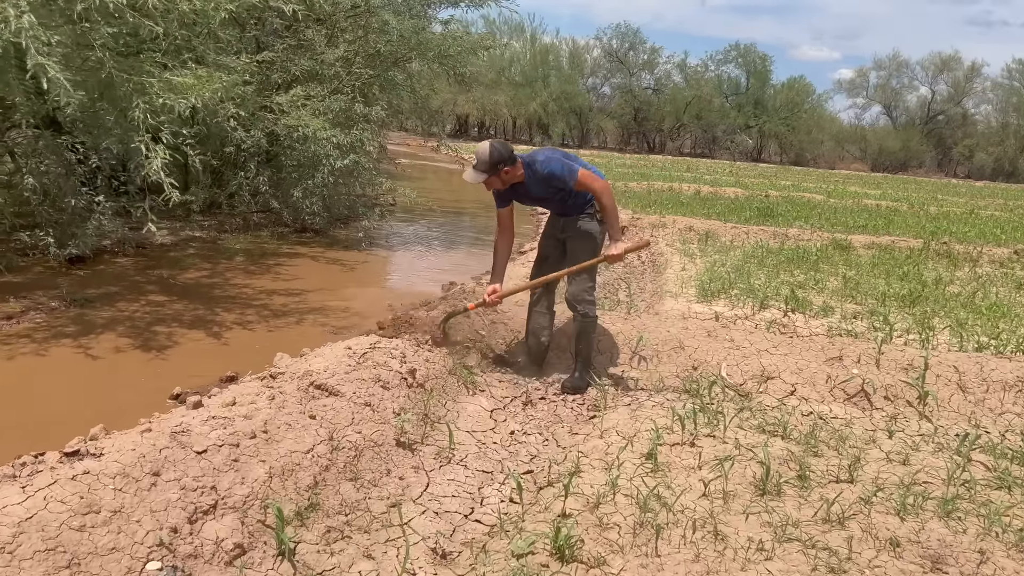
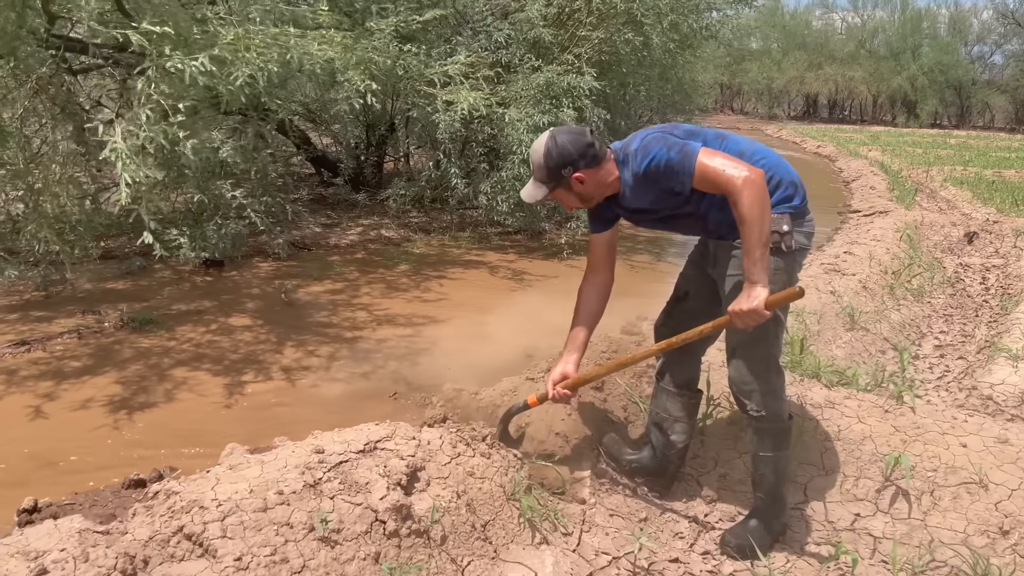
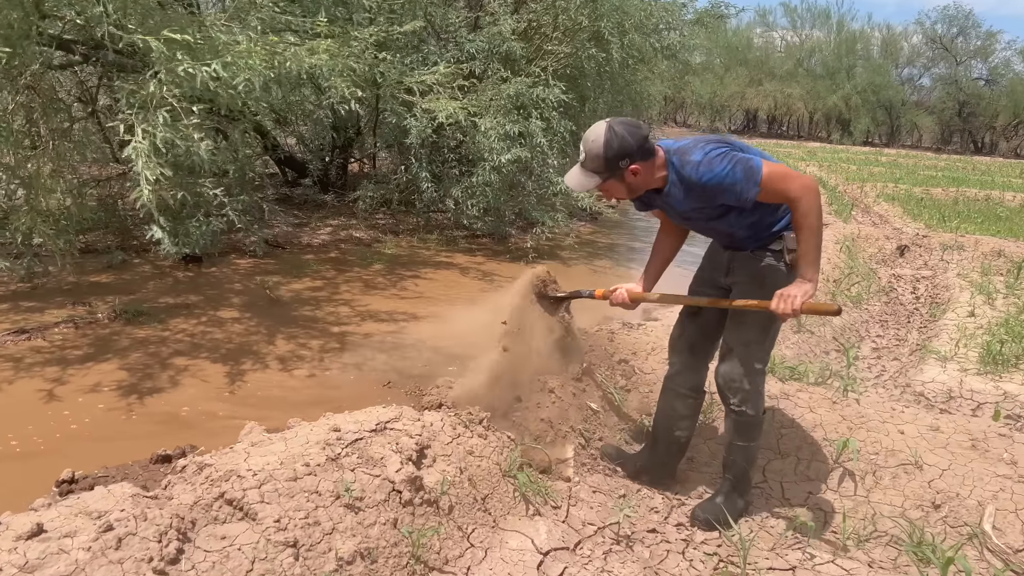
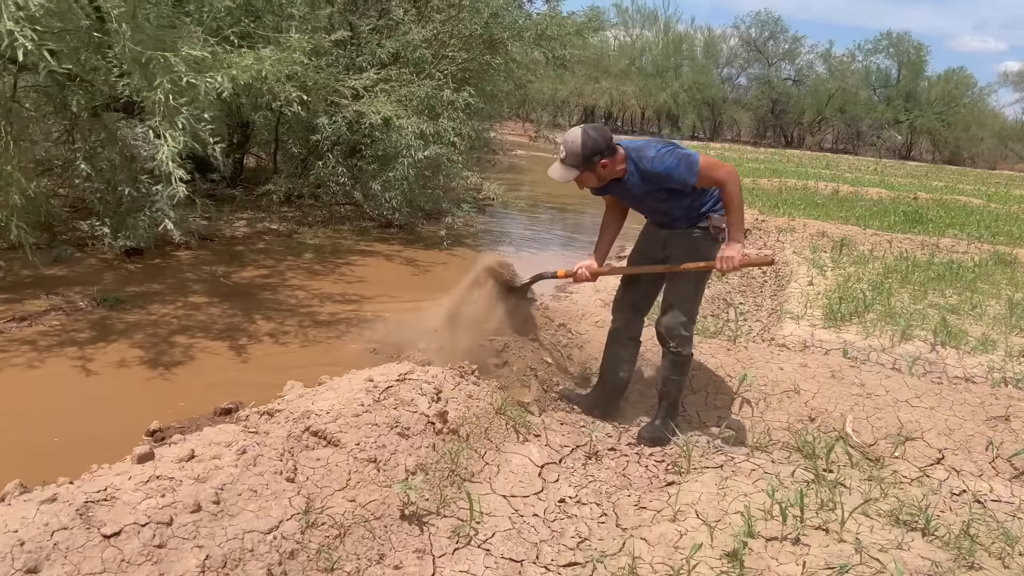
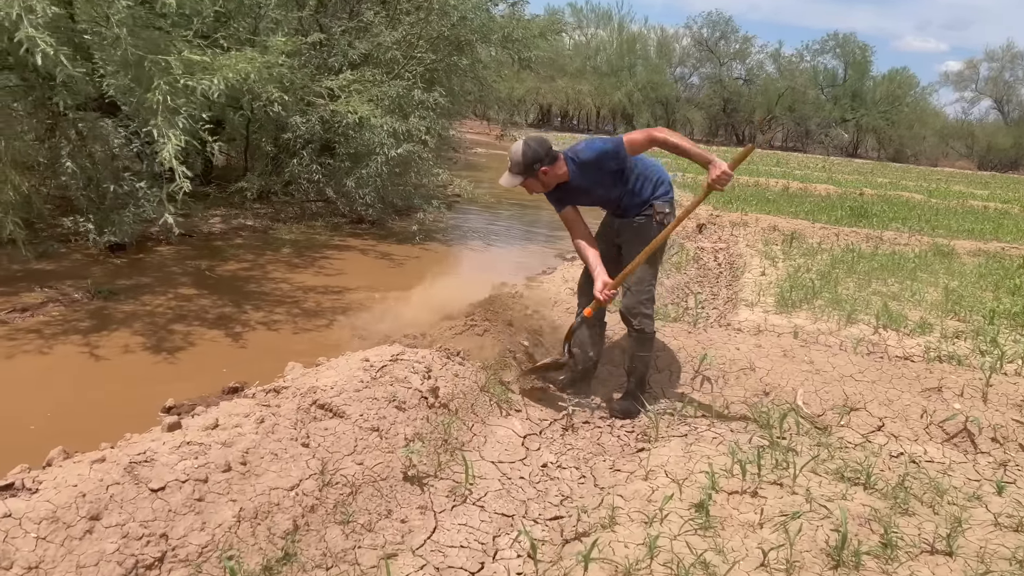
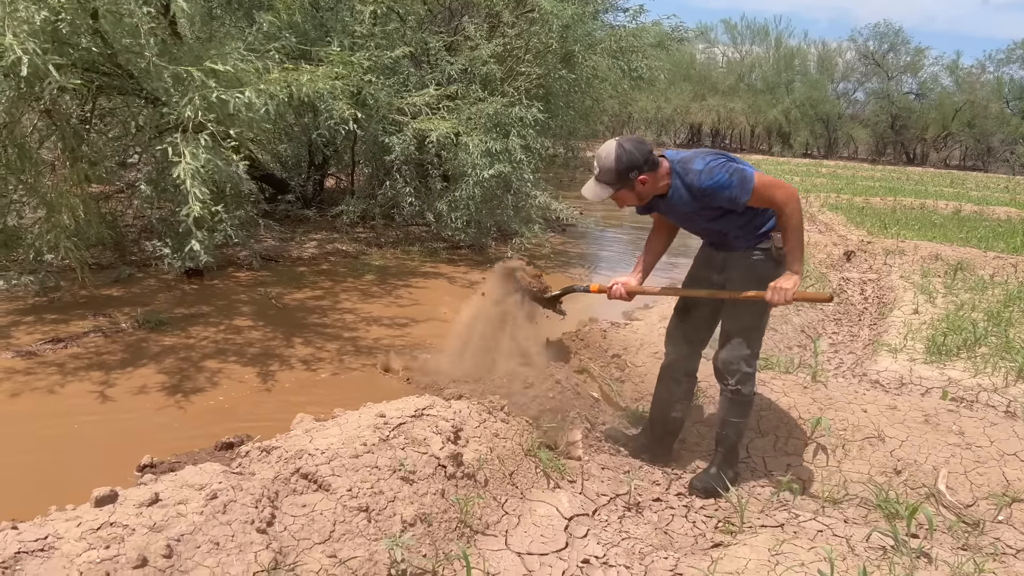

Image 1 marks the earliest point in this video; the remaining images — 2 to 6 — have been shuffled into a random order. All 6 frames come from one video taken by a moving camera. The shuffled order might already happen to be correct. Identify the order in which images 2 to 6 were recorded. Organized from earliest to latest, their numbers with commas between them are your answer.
5, 4, 6, 3, 2
